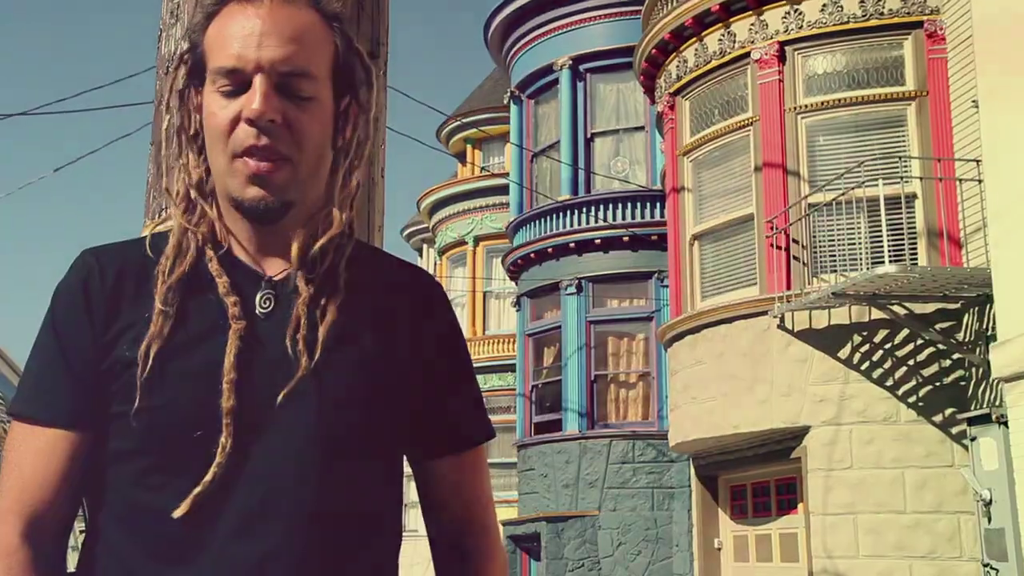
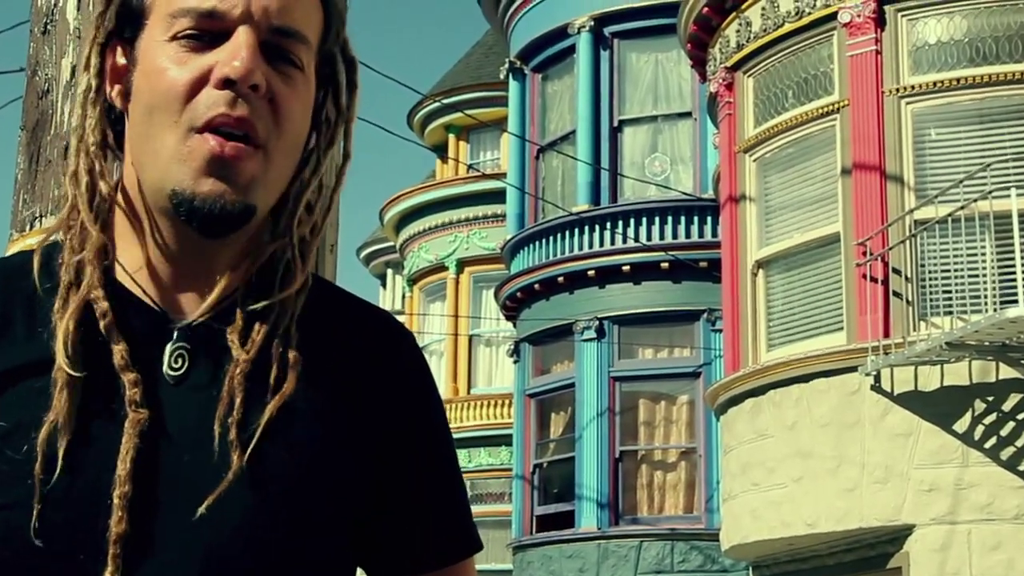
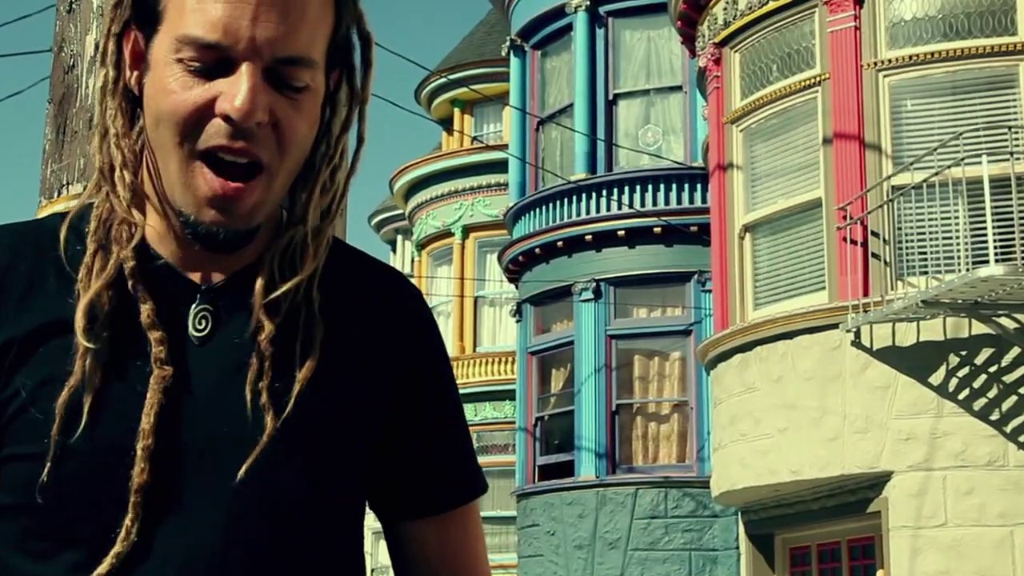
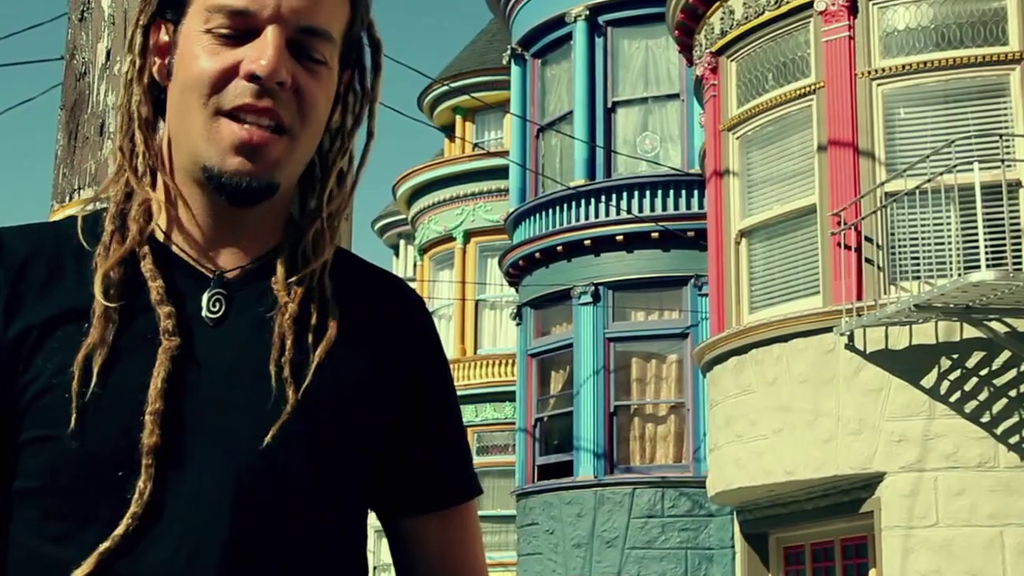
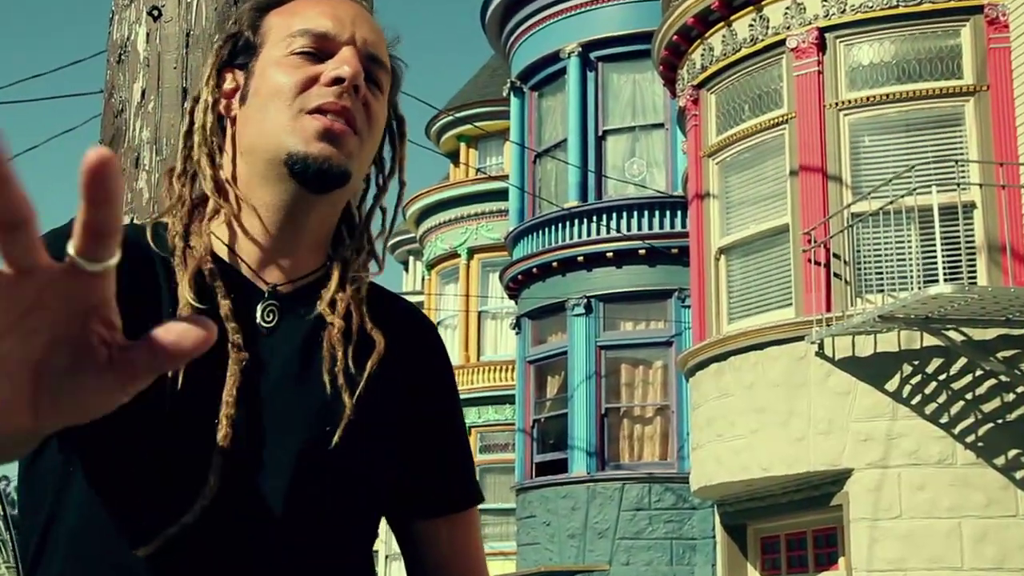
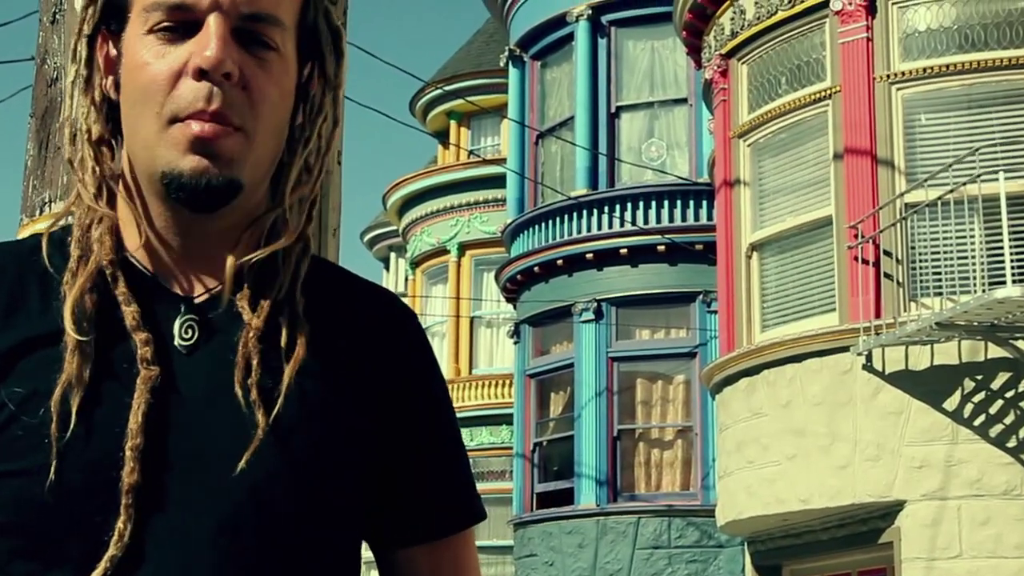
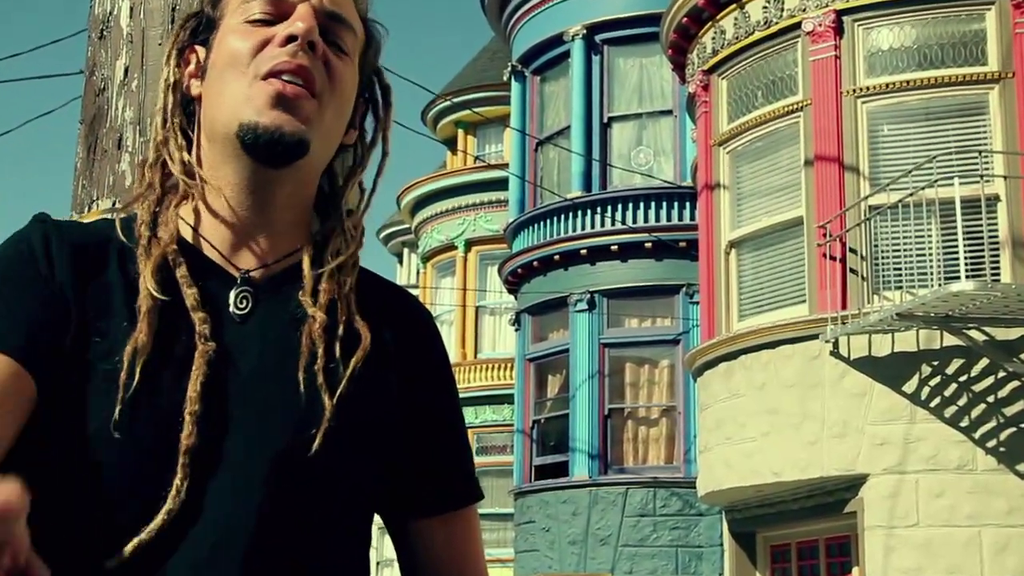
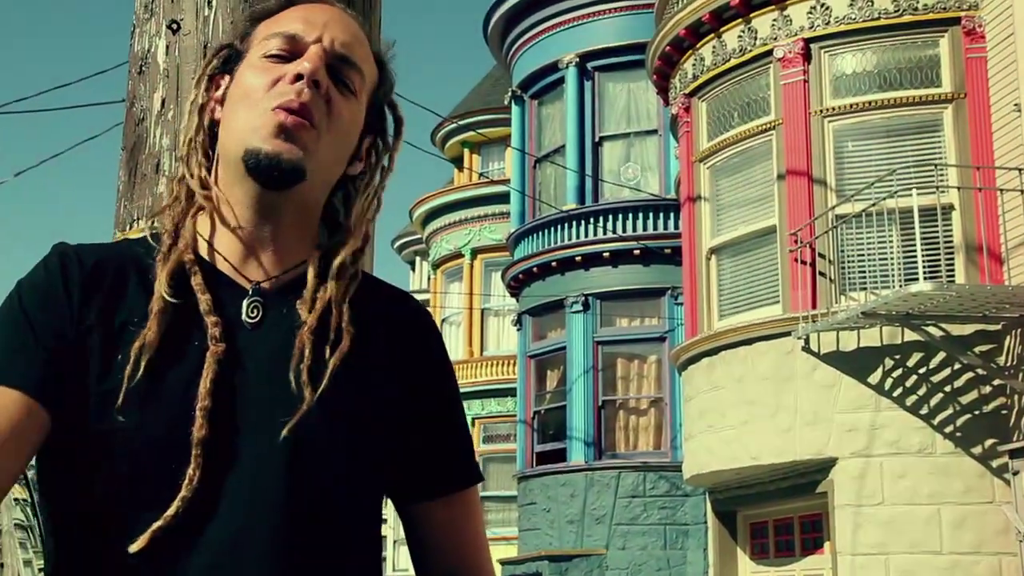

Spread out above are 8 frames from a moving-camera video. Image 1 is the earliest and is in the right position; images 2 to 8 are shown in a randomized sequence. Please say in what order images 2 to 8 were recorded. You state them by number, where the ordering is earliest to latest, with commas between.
8, 5, 7, 4, 3, 6, 2
